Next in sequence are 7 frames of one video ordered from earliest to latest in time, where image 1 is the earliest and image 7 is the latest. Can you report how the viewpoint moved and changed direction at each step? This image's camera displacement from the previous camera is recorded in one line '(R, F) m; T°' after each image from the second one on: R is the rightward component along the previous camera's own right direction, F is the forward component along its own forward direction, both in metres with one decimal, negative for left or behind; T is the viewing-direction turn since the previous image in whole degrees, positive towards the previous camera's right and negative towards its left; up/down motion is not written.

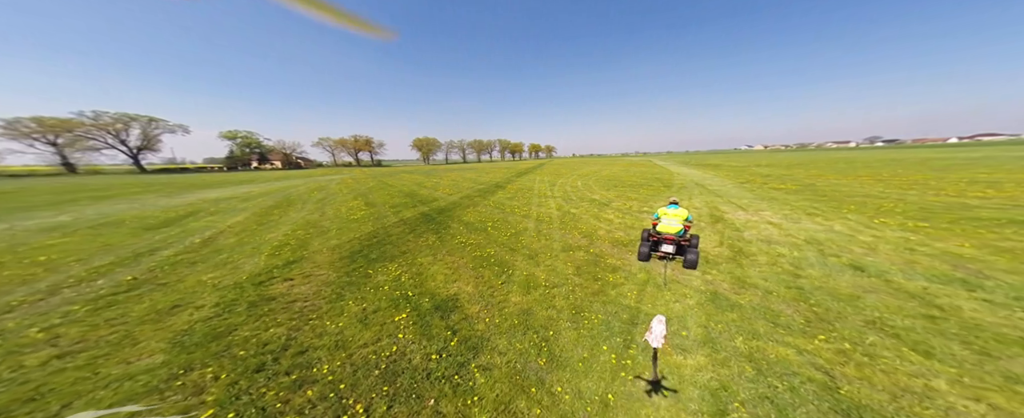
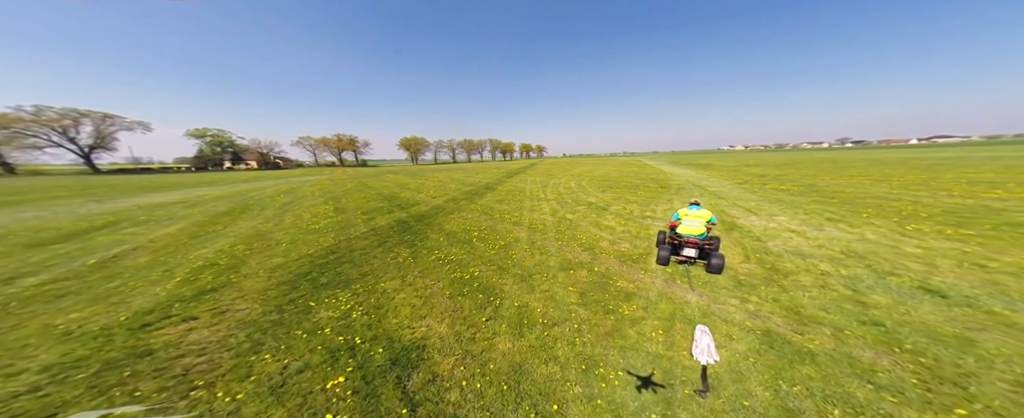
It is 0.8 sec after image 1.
(+0.1, +2.0) m; +2°
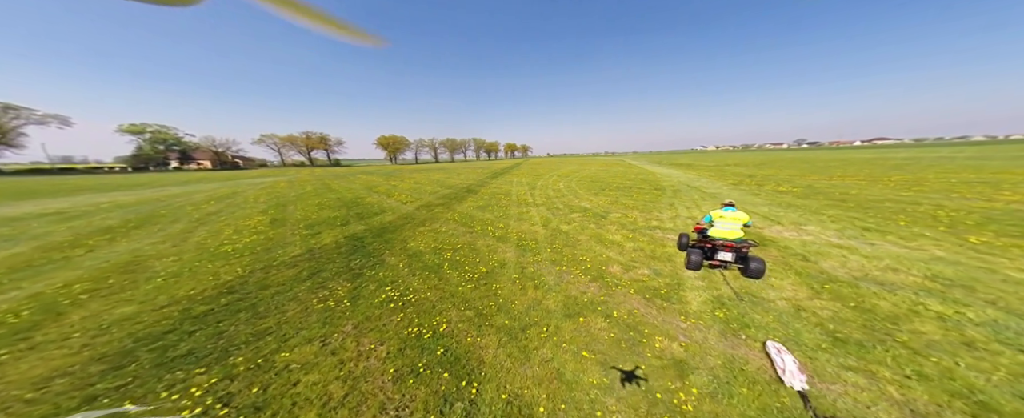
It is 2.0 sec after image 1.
(0.0, +2.9) m; +4°
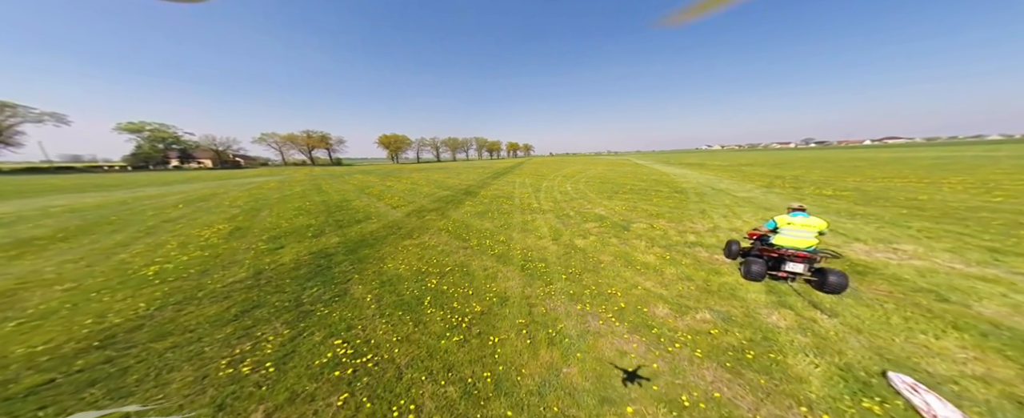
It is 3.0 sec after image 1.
(-0.1, +2.5) m; -1°
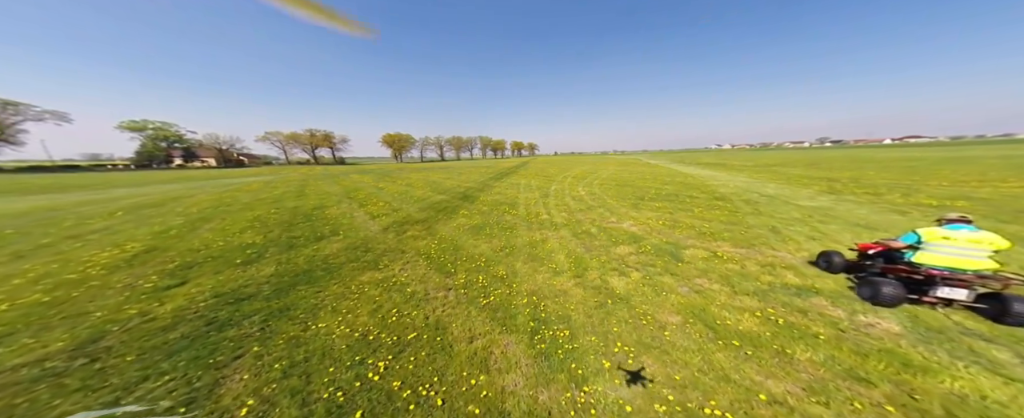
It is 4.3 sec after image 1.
(0.0, +3.6) m; -1°
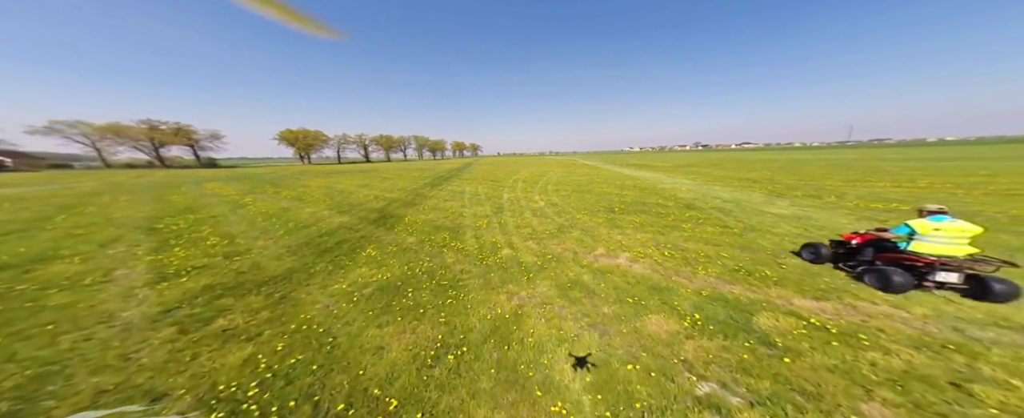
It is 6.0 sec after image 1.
(-0.1, +5.3) m; +15°
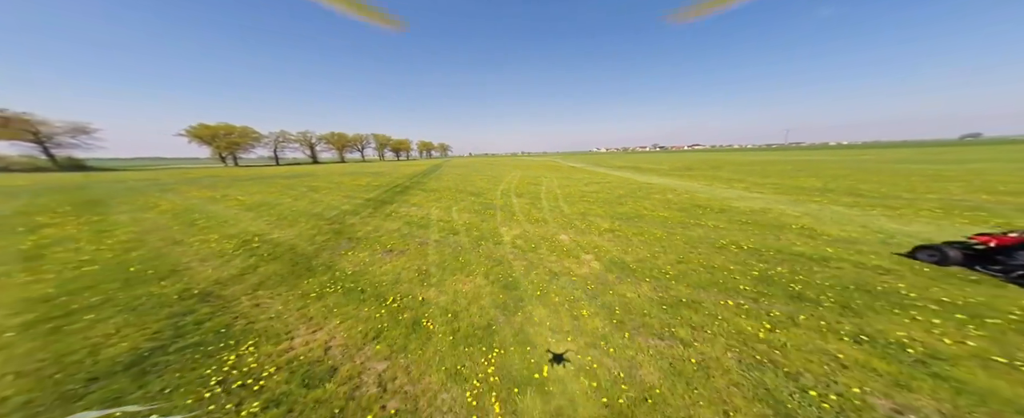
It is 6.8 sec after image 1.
(-1.8, +10.4) m; +7°
